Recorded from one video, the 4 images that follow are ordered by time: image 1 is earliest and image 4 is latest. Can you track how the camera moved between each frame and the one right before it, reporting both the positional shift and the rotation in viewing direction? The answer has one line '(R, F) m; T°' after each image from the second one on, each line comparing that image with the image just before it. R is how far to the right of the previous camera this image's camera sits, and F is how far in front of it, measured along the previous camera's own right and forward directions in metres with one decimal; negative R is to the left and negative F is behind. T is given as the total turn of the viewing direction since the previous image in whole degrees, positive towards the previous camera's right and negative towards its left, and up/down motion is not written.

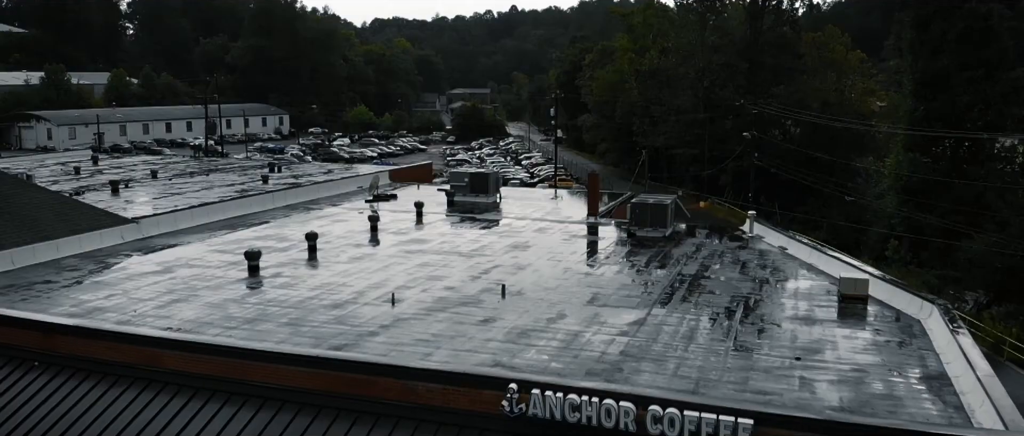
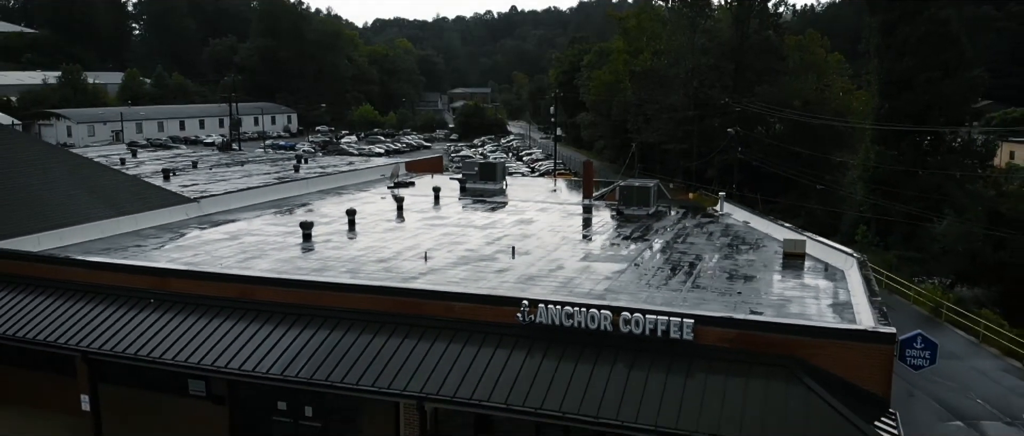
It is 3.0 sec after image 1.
(-0.3, -4.5) m; 0°
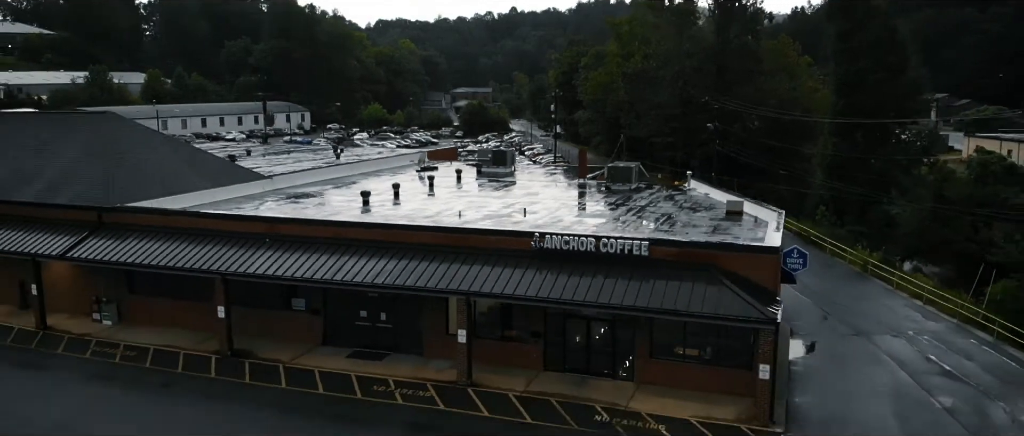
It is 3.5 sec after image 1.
(-0.5, -7.6) m; 0°
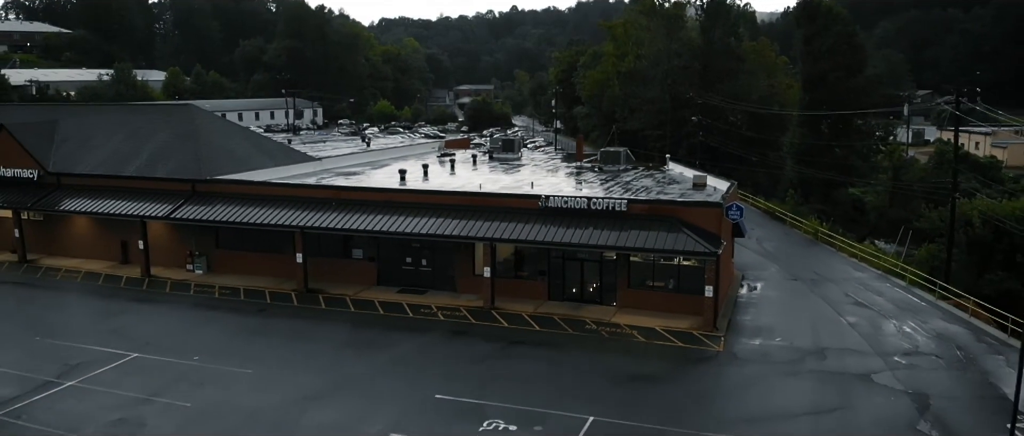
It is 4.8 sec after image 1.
(-0.5, -7.7) m; 0°
